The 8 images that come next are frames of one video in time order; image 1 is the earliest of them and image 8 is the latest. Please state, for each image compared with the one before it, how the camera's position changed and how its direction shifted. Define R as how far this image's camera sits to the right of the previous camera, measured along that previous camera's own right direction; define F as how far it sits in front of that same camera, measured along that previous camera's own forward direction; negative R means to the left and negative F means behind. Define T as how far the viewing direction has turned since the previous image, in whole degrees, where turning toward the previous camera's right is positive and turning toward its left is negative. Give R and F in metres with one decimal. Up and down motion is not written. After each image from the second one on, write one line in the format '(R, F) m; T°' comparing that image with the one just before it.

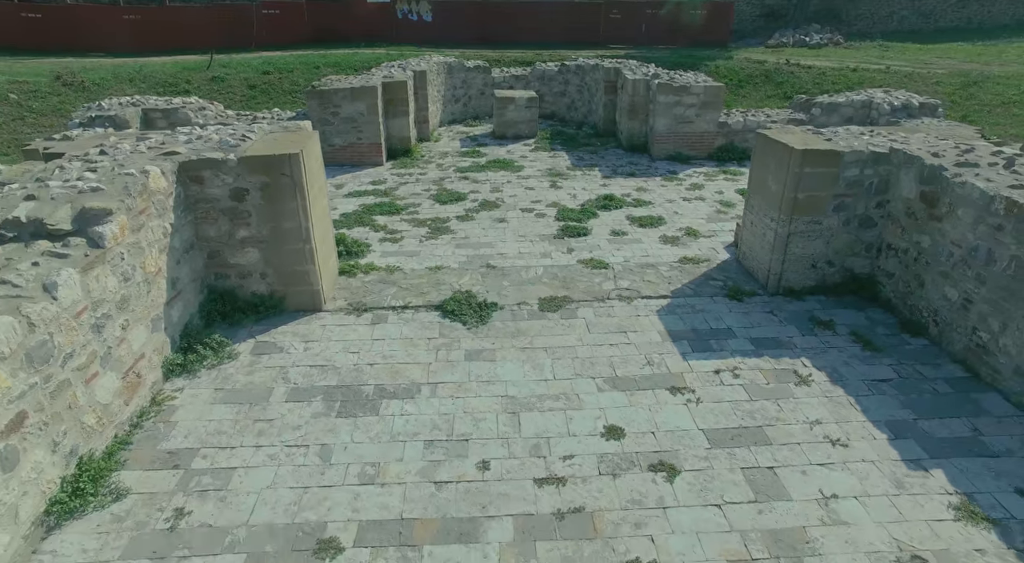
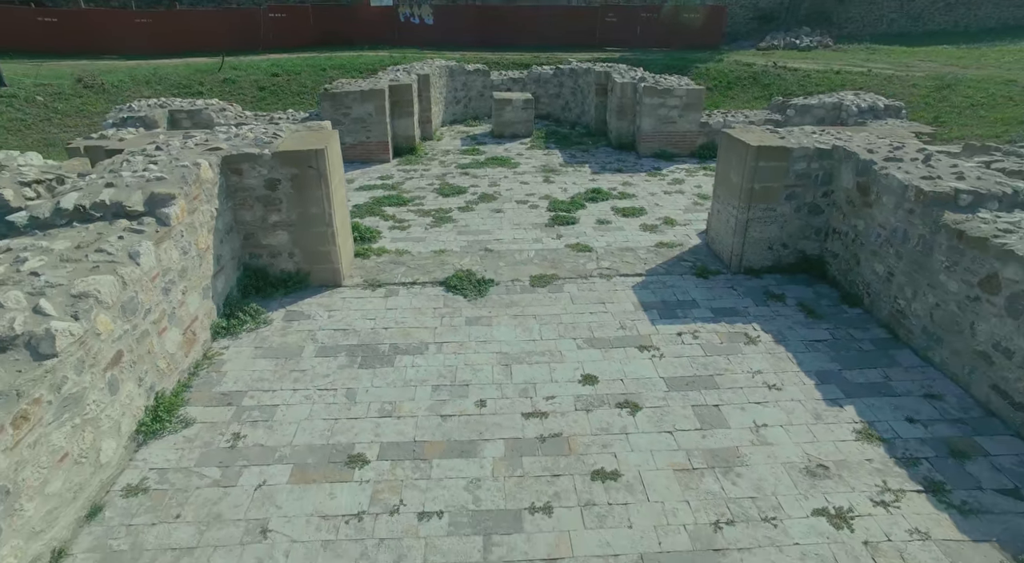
(+0.1, -0.8) m; 0°
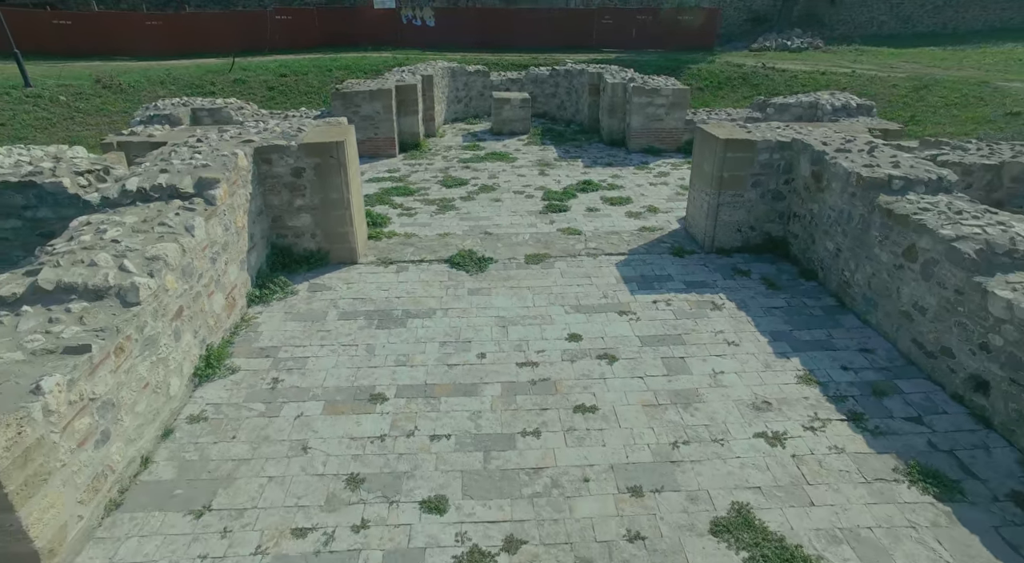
(0.0, -0.8) m; 0°
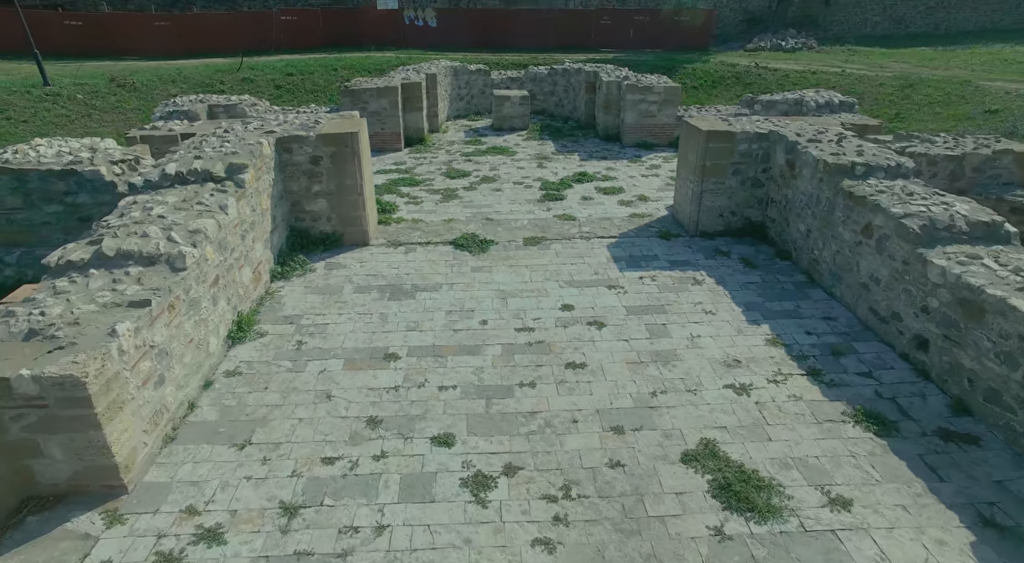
(0.0, -0.6) m; 0°
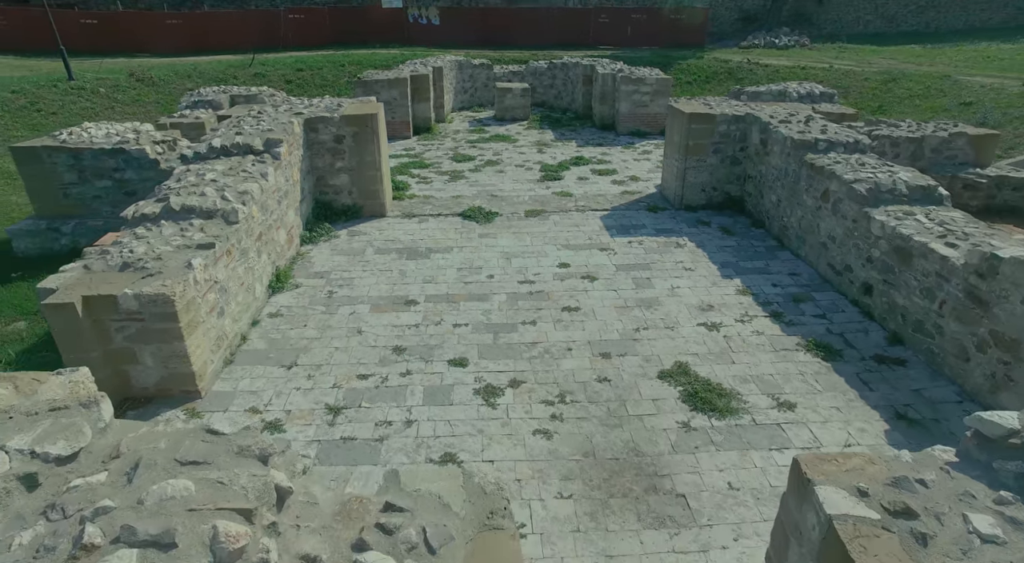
(0.0, -0.8) m; 0°
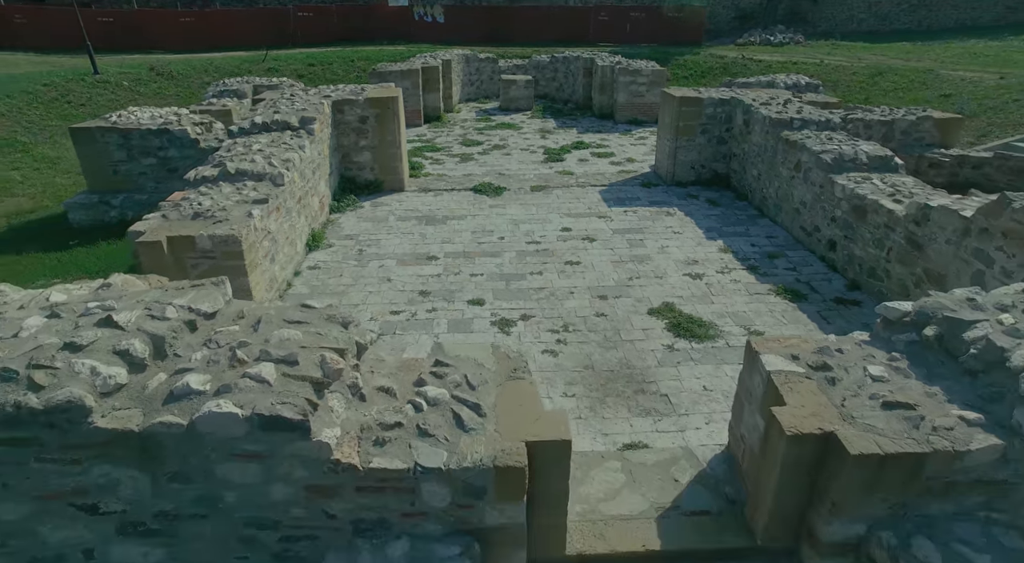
(-0.1, -0.9) m; 0°
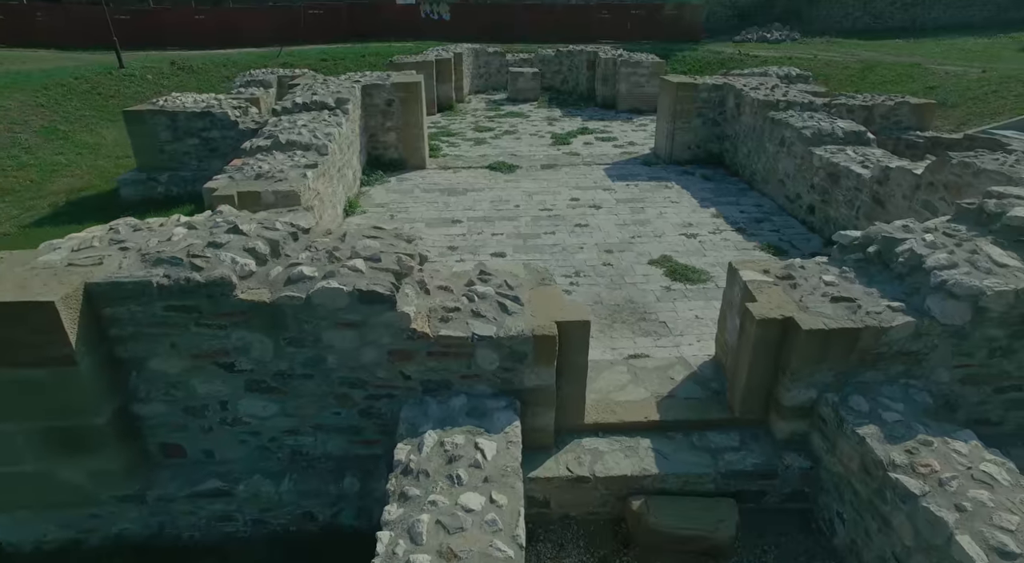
(-0.2, -0.9) m; 0°
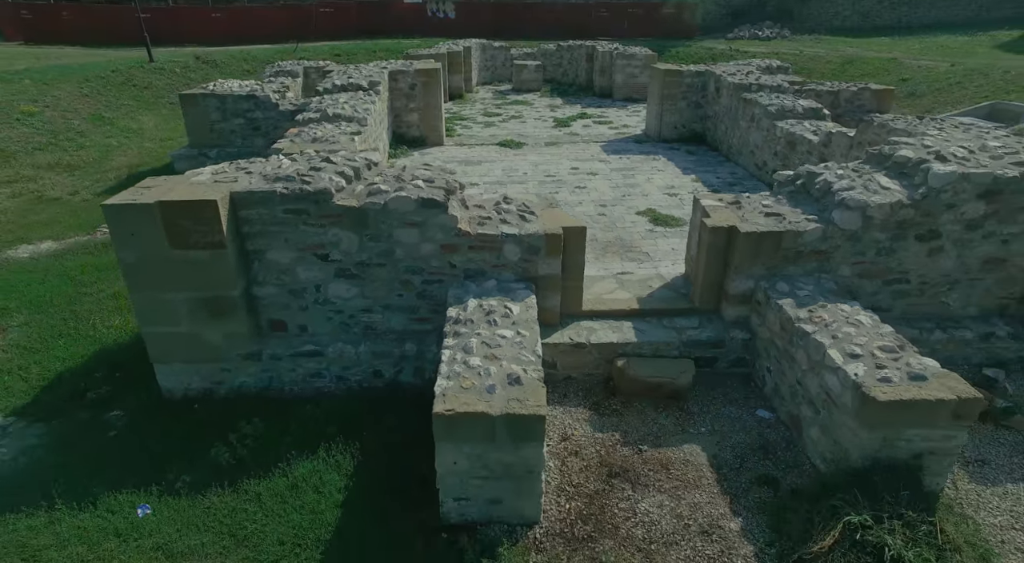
(-0.2, -1.4) m; 0°
